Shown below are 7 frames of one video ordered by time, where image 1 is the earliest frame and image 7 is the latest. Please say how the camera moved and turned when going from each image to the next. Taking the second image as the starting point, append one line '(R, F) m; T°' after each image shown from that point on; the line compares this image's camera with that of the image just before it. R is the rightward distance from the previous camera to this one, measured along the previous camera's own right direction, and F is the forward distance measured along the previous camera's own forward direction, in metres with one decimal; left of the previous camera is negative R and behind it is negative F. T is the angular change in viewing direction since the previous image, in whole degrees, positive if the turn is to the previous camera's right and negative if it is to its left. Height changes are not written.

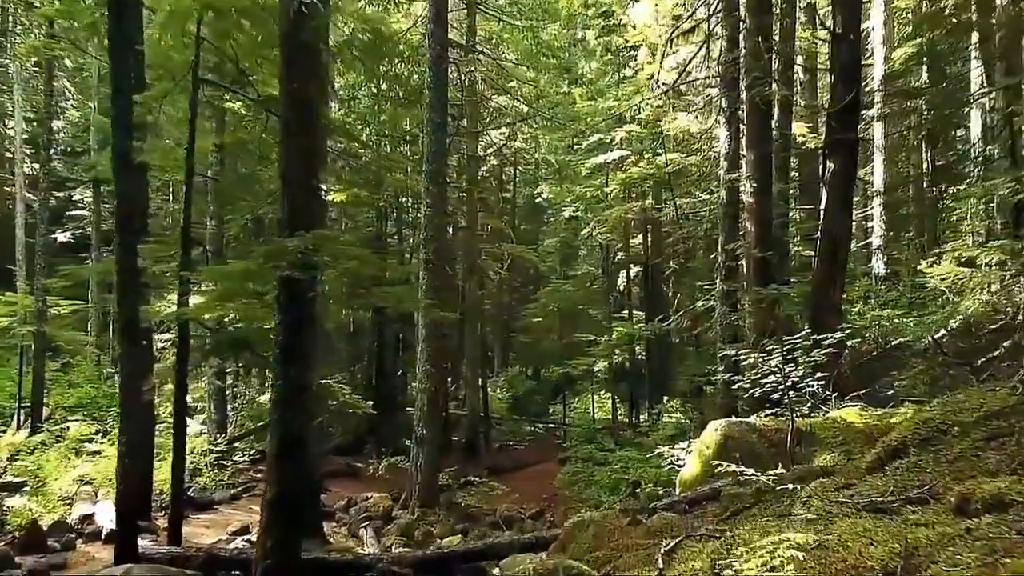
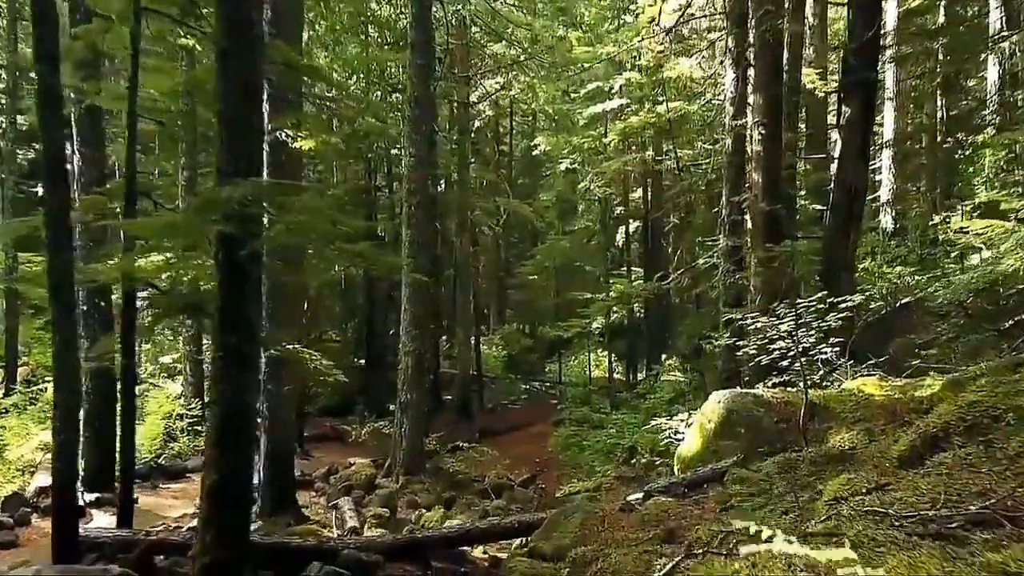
(+0.2, +0.8) m; 0°
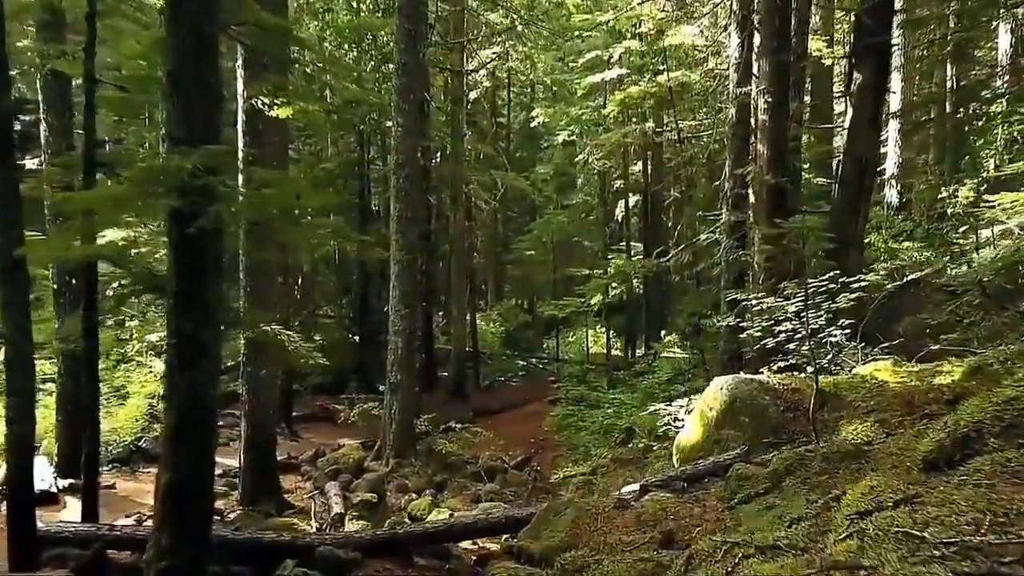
(+0.1, +0.5) m; 0°
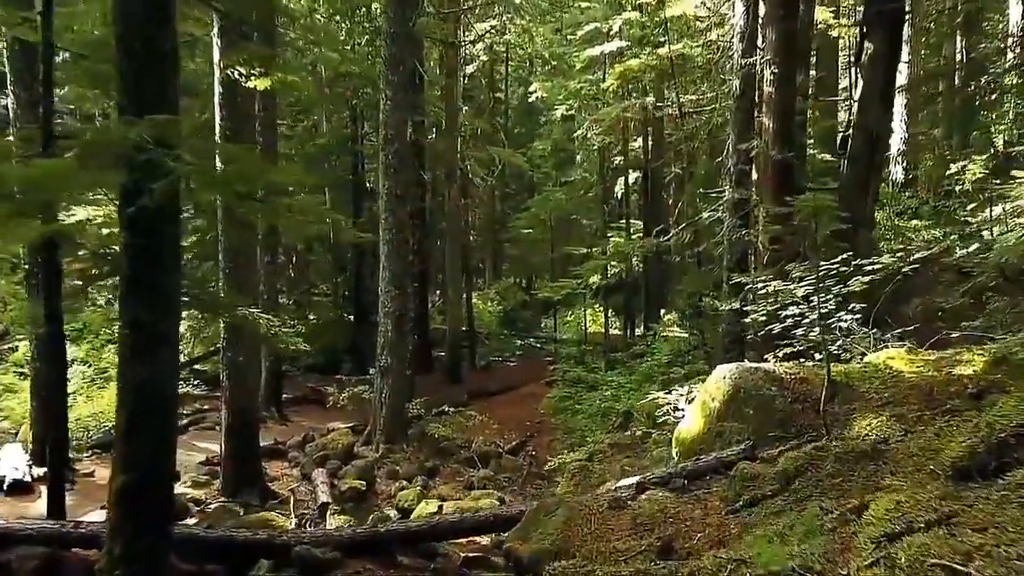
(+0.1, +0.4) m; 0°
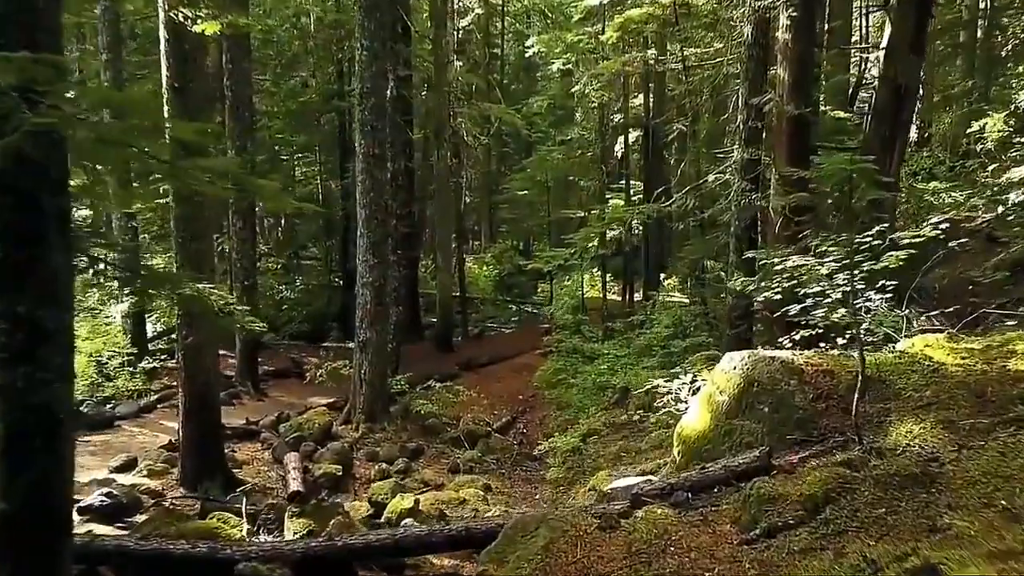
(+0.2, +0.9) m; 0°
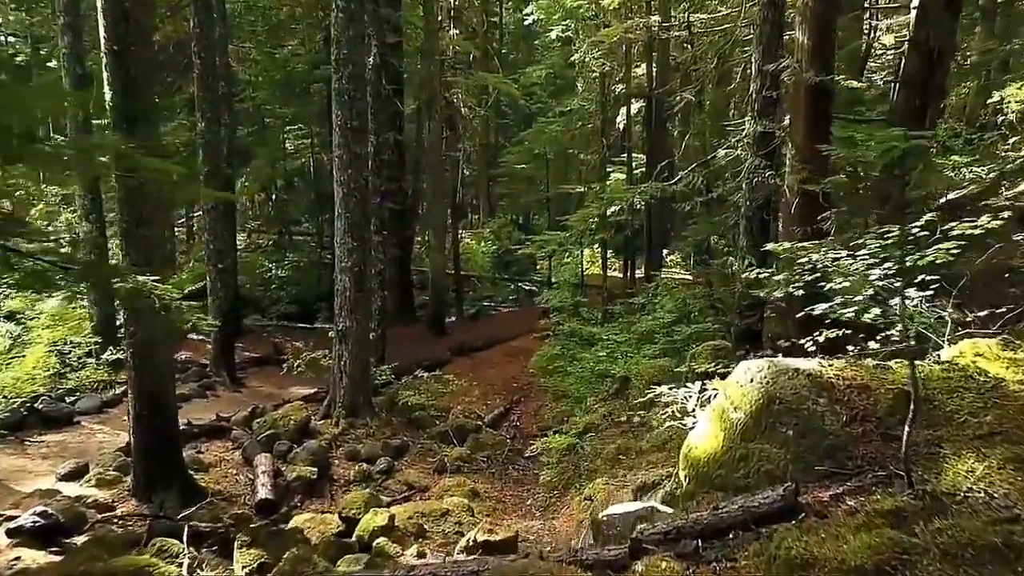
(+0.1, +0.8) m; 0°
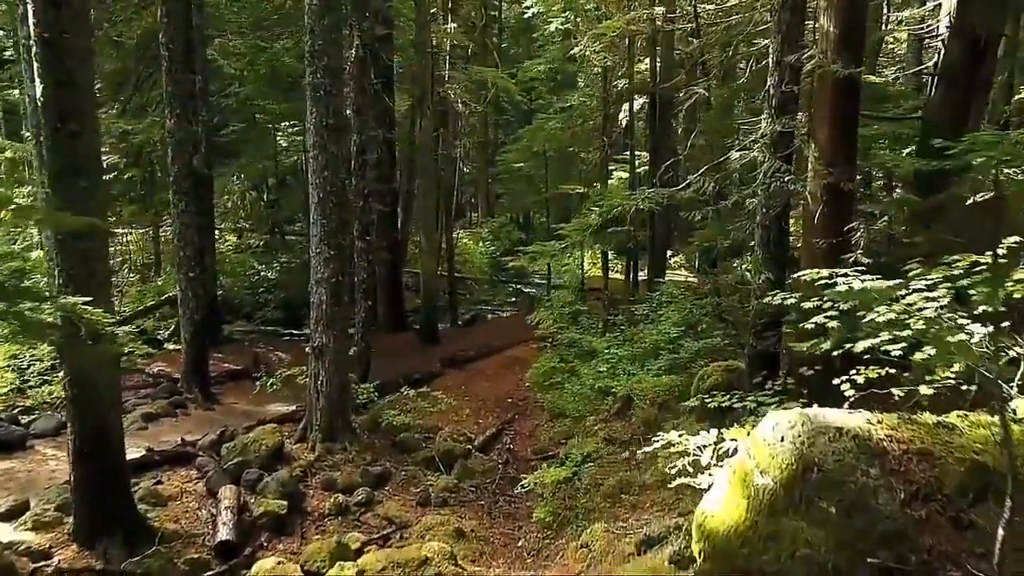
(+0.1, +0.8) m; 0°
